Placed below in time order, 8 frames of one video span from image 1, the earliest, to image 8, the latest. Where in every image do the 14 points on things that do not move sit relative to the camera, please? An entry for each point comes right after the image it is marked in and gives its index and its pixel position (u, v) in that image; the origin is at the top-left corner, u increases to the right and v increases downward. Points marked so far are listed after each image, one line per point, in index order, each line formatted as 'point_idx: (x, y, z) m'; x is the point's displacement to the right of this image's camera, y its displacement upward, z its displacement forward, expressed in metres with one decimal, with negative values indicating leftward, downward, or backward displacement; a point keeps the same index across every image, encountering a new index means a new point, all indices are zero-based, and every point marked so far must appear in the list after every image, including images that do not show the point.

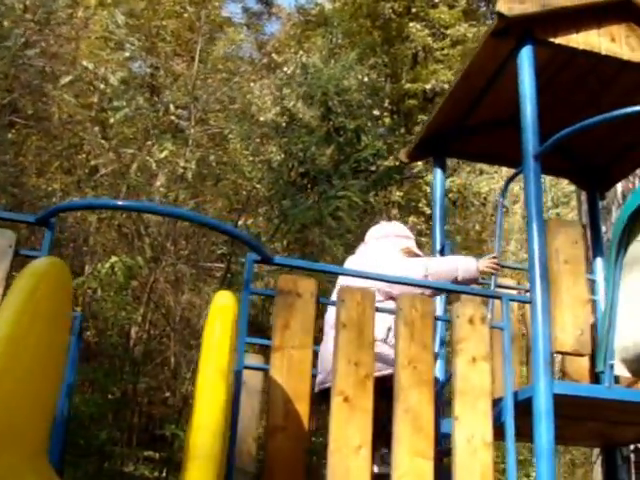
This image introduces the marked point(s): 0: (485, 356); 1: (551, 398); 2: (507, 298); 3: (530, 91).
0: (+0.7, -0.5, +3.1) m
1: (+1.0, -0.7, +3.2) m
2: (+0.8, -0.3, +3.4) m
3: (+1.0, +0.7, +3.8) m
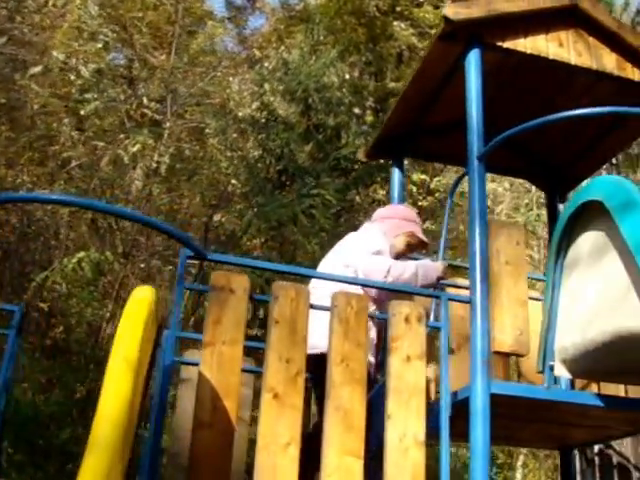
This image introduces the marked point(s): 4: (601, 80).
0: (+0.4, -0.5, +3.2) m
1: (+0.7, -0.7, +3.2) m
2: (+0.6, -0.3, +3.4) m
3: (+0.8, +0.7, +3.8) m
4: (+1.6, +0.9, +4.3) m
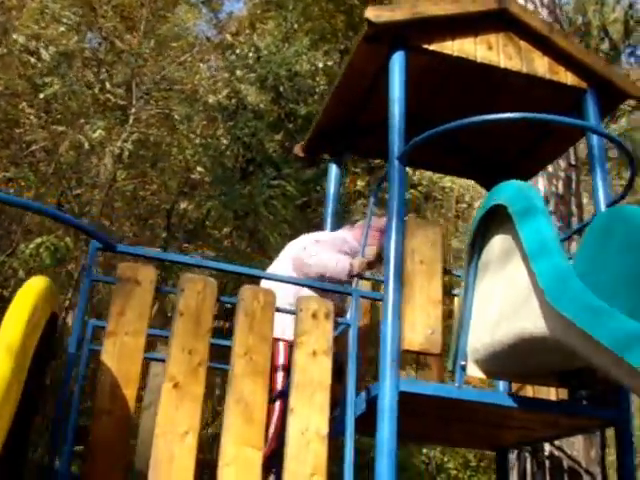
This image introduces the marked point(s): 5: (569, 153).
0: (0.0, -0.5, +3.2) m
1: (+0.3, -0.7, +3.3) m
2: (+0.2, -0.2, +3.4) m
3: (+0.4, +0.7, +3.8) m
4: (+1.2, +0.9, +4.4) m
5: (+1.9, +0.7, +5.8) m
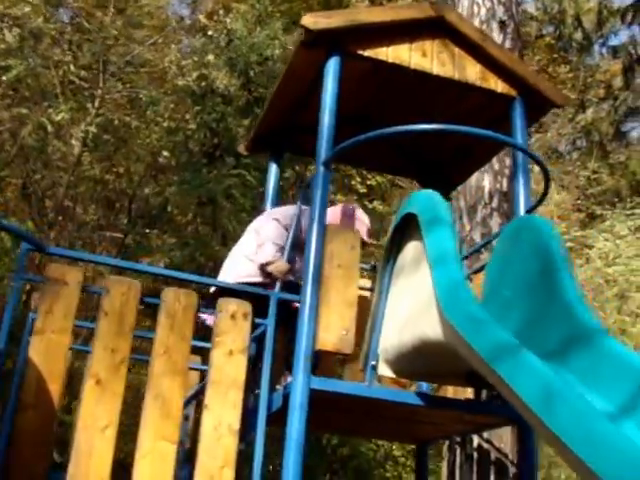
0: (-0.3, -0.5, +3.4) m
1: (-0.1, -0.7, +3.5) m
2: (-0.2, -0.3, +3.6) m
3: (0.0, +0.7, +4.0) m
4: (+0.9, +0.9, +4.5) m
5: (+1.6, +0.7, +6.0) m
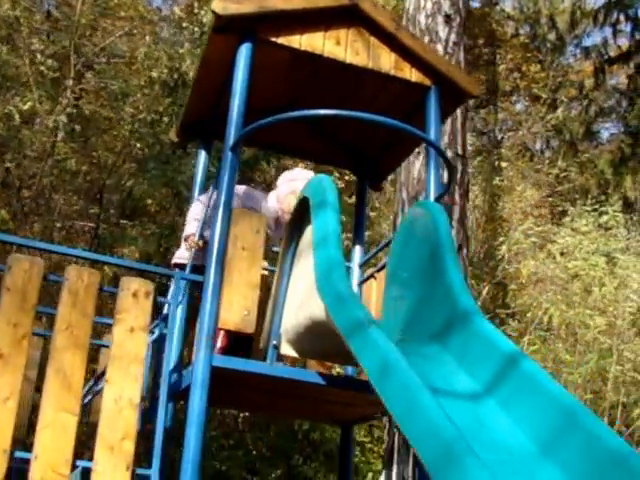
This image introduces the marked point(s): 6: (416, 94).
0: (-0.8, -0.4, +3.5) m
1: (-0.5, -0.6, +3.6) m
2: (-0.7, -0.2, +3.8) m
3: (-0.4, +0.8, +4.1) m
4: (+0.4, +1.0, +4.7) m
5: (+1.1, +0.8, +6.1) m
6: (+0.6, +0.9, +4.8) m
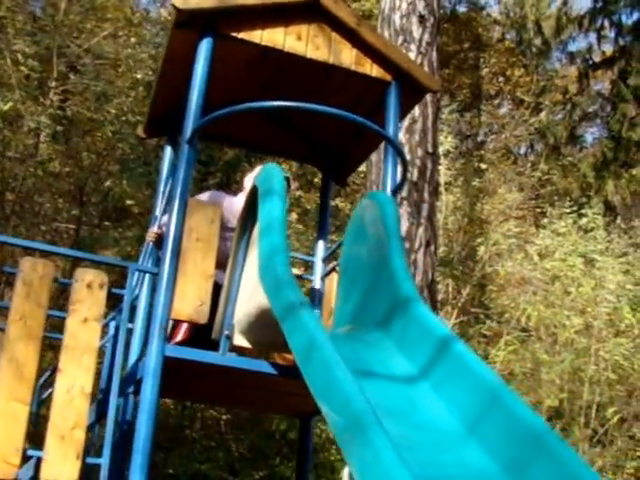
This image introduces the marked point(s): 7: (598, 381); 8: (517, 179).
0: (-1.1, -0.4, +3.6) m
1: (-0.8, -0.6, +3.7) m
2: (-0.9, -0.1, +3.8) m
3: (-0.6, +0.8, +4.2) m
4: (+0.2, +1.0, +4.7) m
5: (+0.9, +0.8, +6.2) m
6: (+0.4, +0.9, +4.8) m
7: (+3.0, -1.5, +8.3) m
8: (+2.6, +0.8, +10.1) m
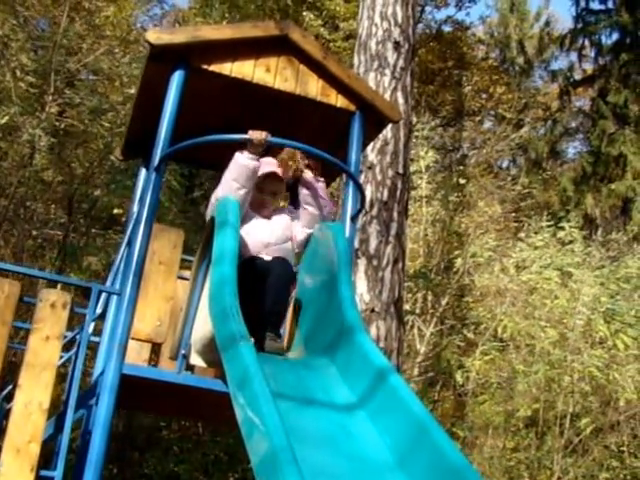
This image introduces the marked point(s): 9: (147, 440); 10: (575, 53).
0: (-1.3, -0.5, +3.8) m
1: (-1.0, -0.7, +3.9) m
2: (-1.2, -0.3, +4.0) m
3: (-0.9, +0.7, +4.4) m
4: (-0.1, +0.9, +4.9) m
5: (+0.6, +0.7, +6.4) m
6: (+0.1, +0.8, +5.0) m
7: (+2.8, -1.7, +8.5) m
8: (+2.4, +0.6, +10.3) m
9: (-1.9, -2.2, +8.3) m
10: (+4.4, +3.3, +13.3) m
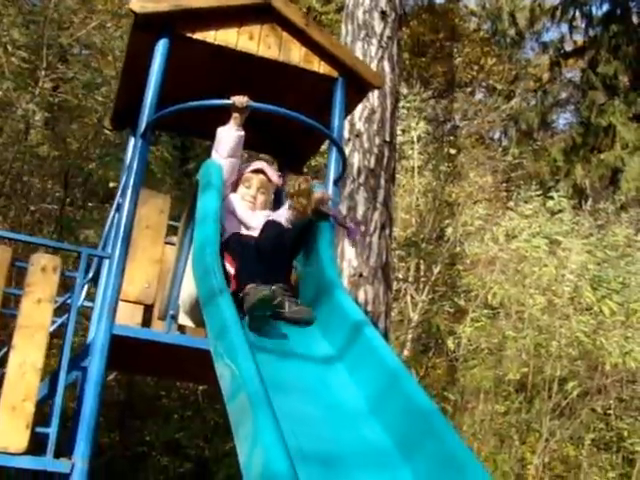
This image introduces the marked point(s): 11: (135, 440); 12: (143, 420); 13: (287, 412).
0: (-1.4, -0.3, +4.0) m
1: (-1.1, -0.5, +4.1) m
2: (-1.2, -0.1, +4.2) m
3: (-1.0, +0.9, +4.5) m
4: (-0.2, +1.1, +5.1) m
5: (+0.6, +0.9, +6.6) m
6: (+0.1, +1.1, +5.2) m
7: (+2.7, -1.3, +8.7) m
8: (+2.3, +1.0, +10.5) m
9: (-1.9, -1.9, +8.5) m
10: (+4.3, +3.8, +13.4) m
11: (-2.0, -2.2, +8.3) m
12: (-2.0, -2.0, +8.4) m
13: (-0.1, -0.8, +3.4) m
